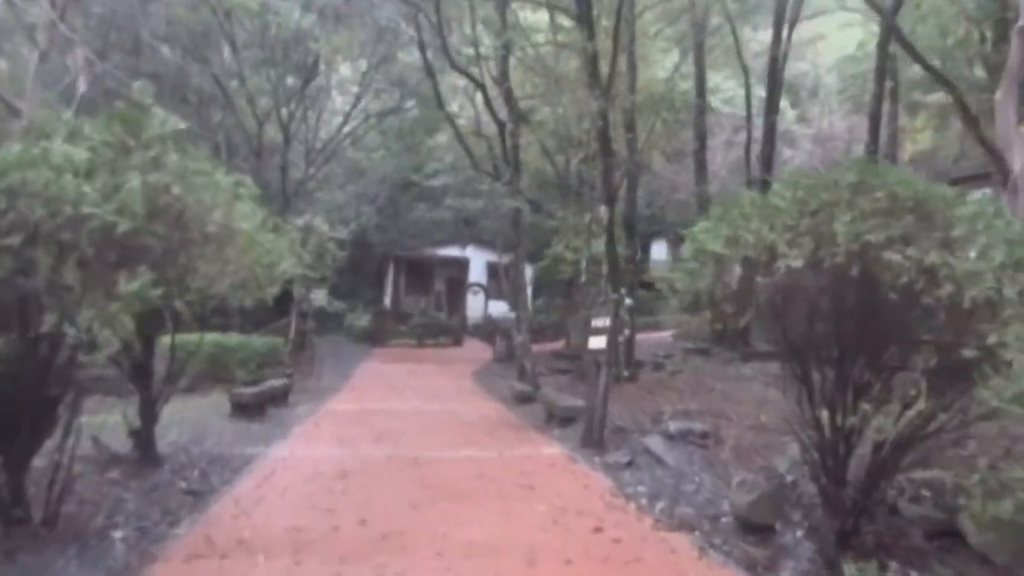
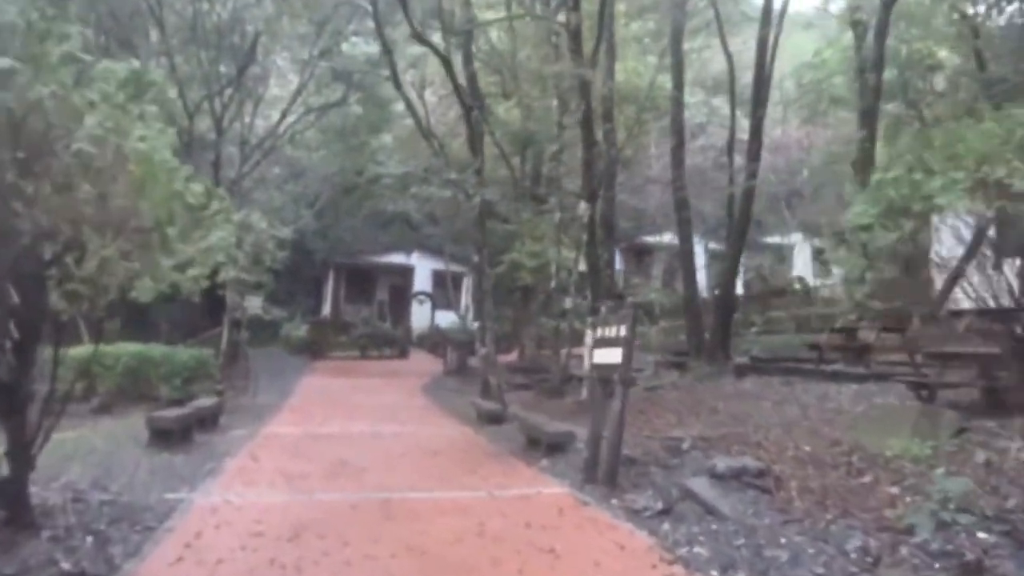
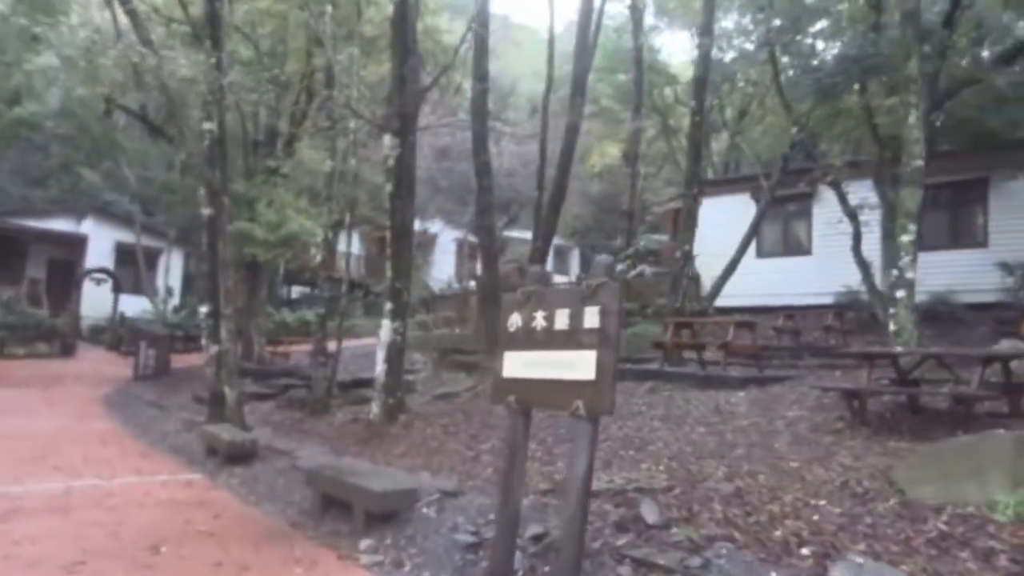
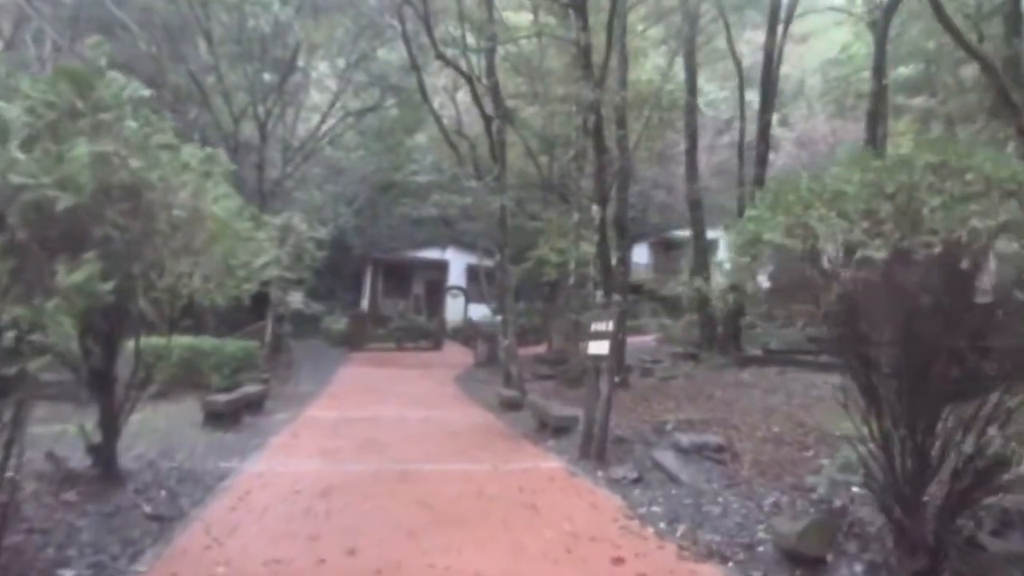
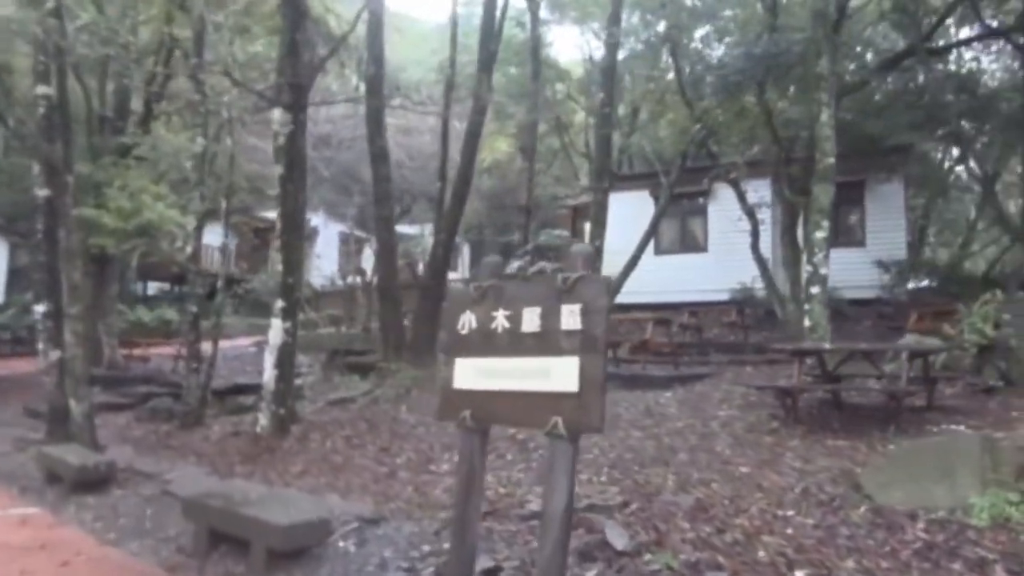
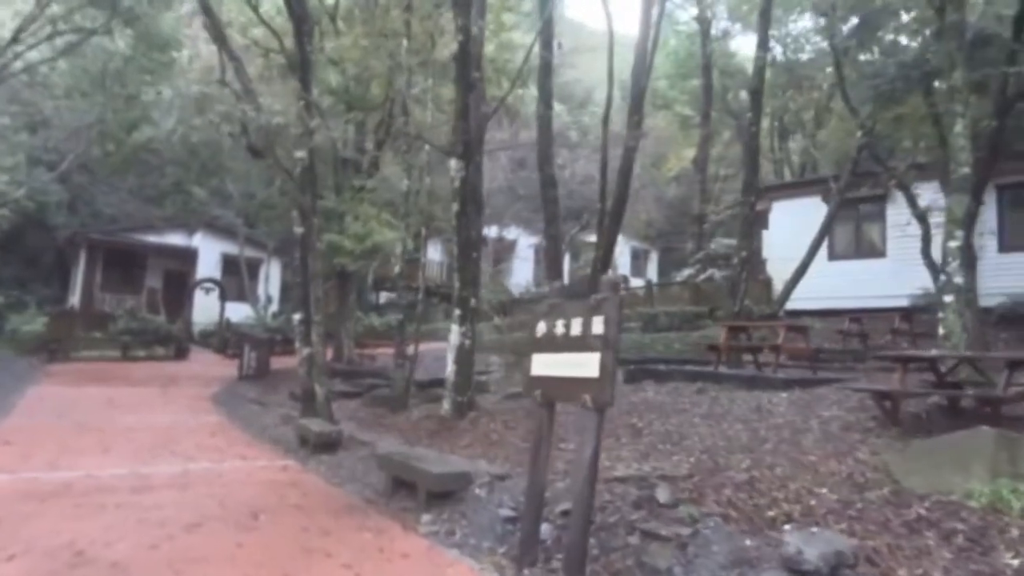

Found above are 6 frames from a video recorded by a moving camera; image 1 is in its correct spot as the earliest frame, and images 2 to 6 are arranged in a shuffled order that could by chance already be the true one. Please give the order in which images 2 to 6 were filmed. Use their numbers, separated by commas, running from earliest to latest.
4, 2, 6, 3, 5
